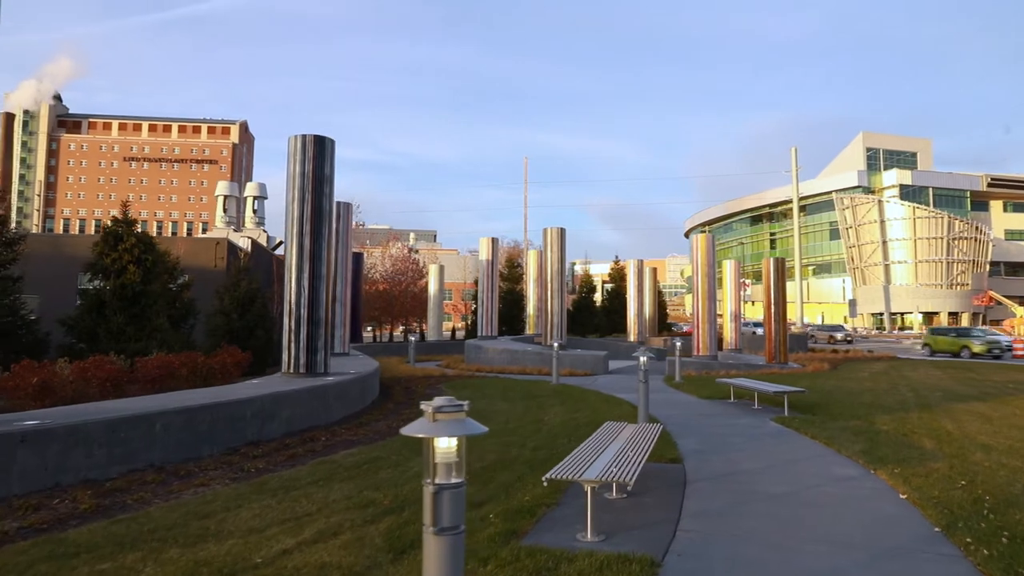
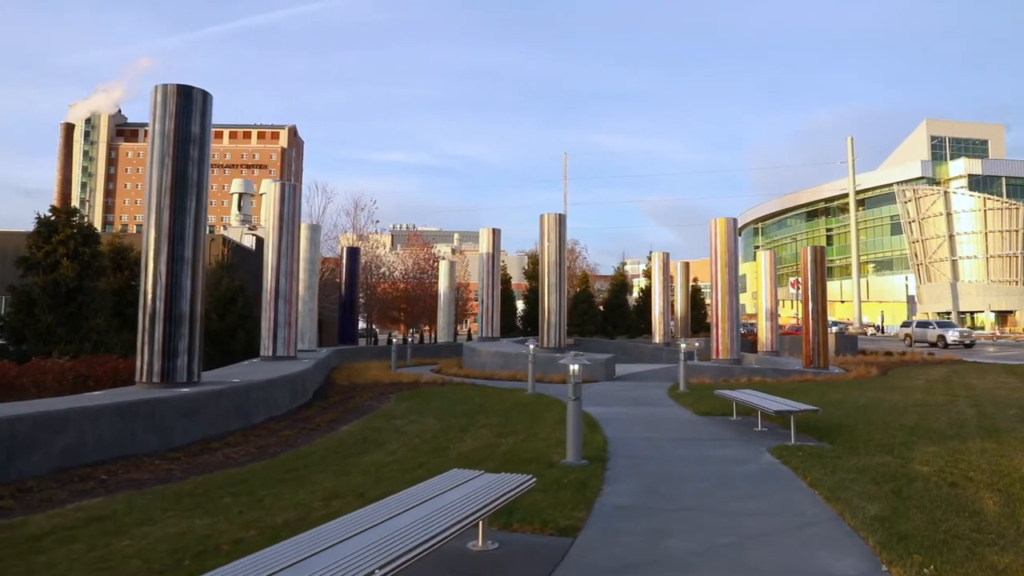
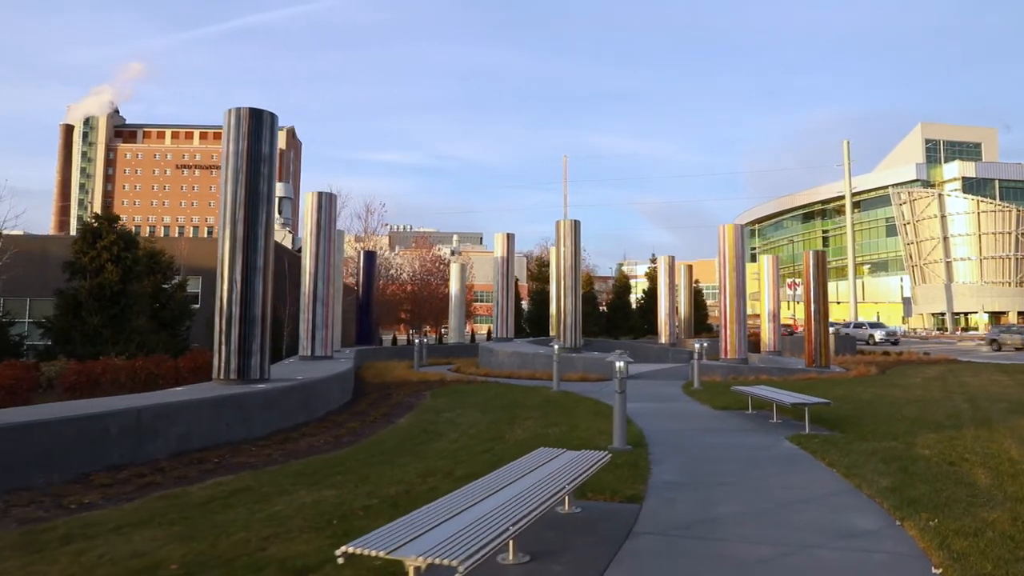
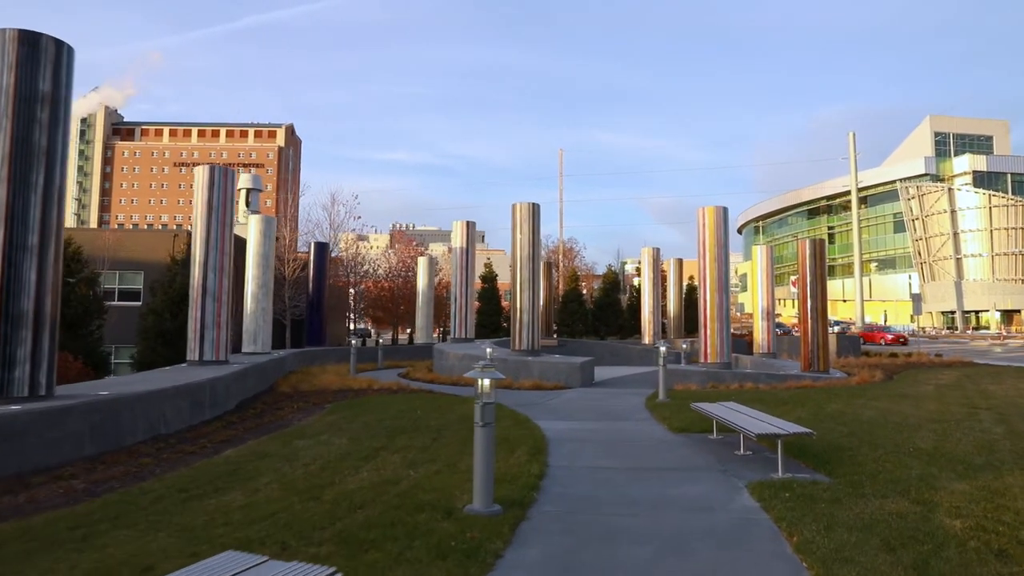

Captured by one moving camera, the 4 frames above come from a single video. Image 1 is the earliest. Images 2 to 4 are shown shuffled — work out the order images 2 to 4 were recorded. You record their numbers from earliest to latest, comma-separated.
3, 2, 4
